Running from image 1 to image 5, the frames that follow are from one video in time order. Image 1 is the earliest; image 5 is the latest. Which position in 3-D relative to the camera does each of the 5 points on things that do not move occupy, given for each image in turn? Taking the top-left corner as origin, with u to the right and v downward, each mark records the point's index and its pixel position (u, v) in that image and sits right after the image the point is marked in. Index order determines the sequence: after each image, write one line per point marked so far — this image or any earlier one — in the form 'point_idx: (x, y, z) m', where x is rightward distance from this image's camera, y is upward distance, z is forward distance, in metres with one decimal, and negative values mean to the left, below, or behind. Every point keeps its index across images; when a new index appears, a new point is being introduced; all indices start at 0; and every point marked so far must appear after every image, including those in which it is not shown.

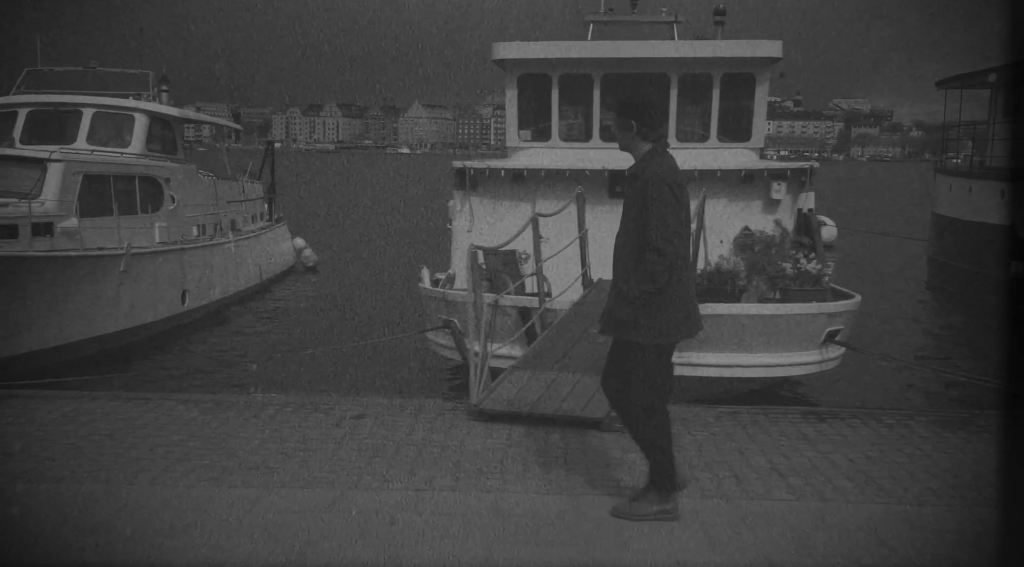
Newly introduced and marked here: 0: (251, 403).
0: (-1.6, -0.8, +5.0) m
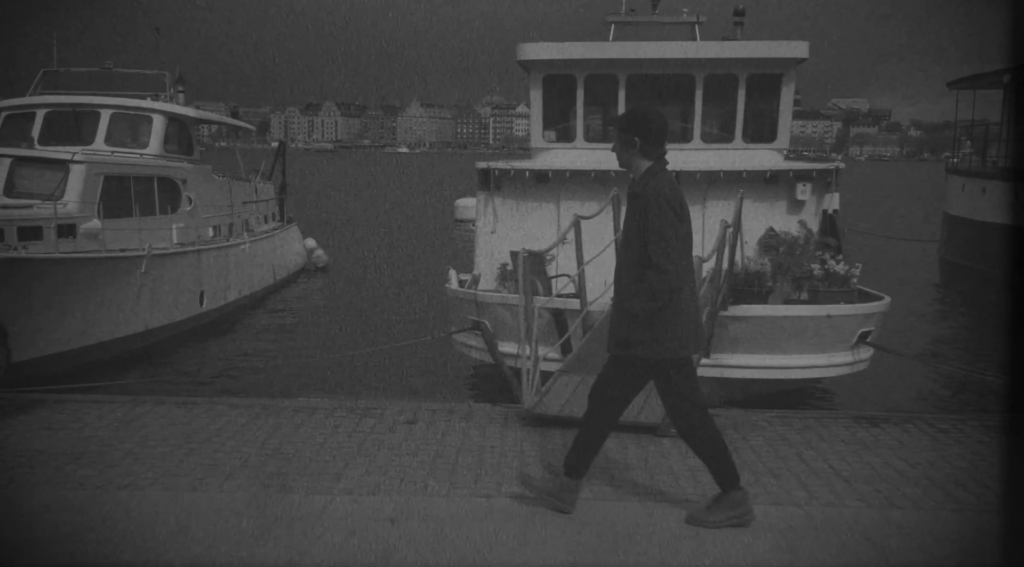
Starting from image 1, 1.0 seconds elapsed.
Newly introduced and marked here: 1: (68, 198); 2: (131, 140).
0: (-1.3, -0.8, +5.0) m
1: (-6.2, +1.2, +11.1) m
2: (-6.8, +2.6, +14.2) m
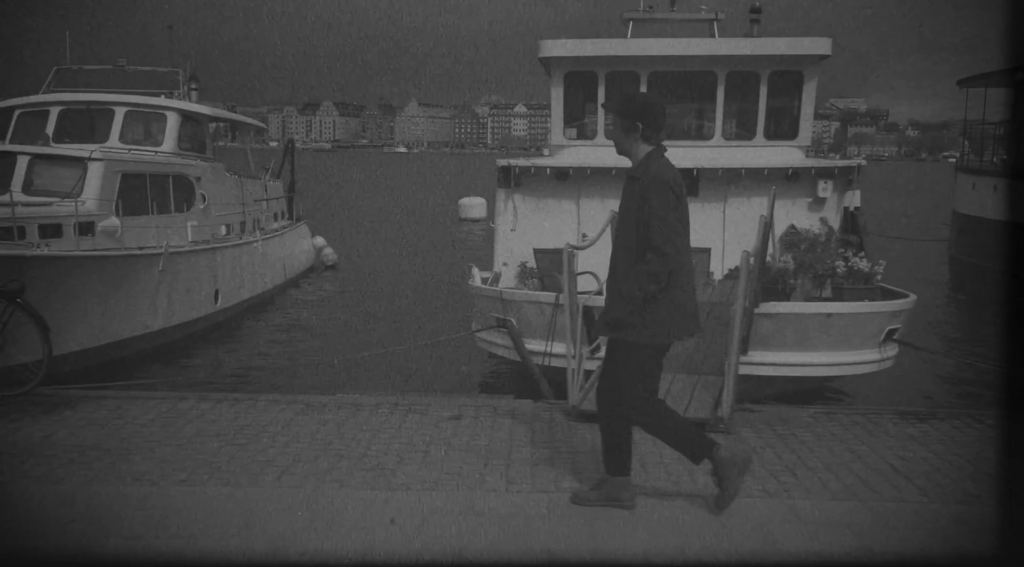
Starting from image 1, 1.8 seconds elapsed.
0: (-1.0, -0.7, +5.0) m
1: (-5.9, +1.2, +11.1) m
2: (-6.5, +2.6, +14.2) m
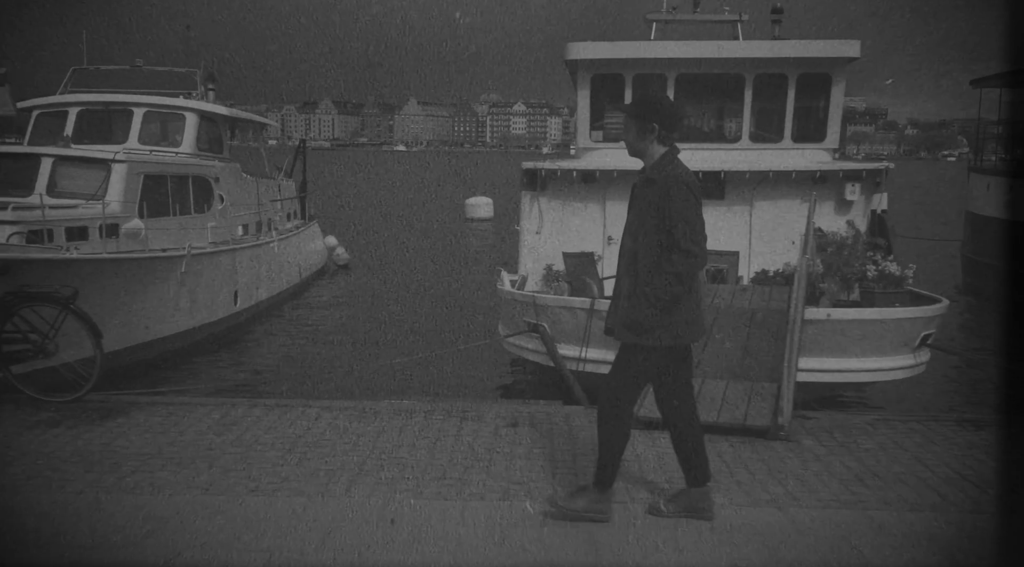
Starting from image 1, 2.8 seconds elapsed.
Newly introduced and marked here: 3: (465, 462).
0: (-0.7, -0.8, +5.0) m
1: (-5.6, +1.2, +11.1) m
2: (-6.2, +2.6, +14.2) m
3: (-0.3, -0.9, +4.2) m
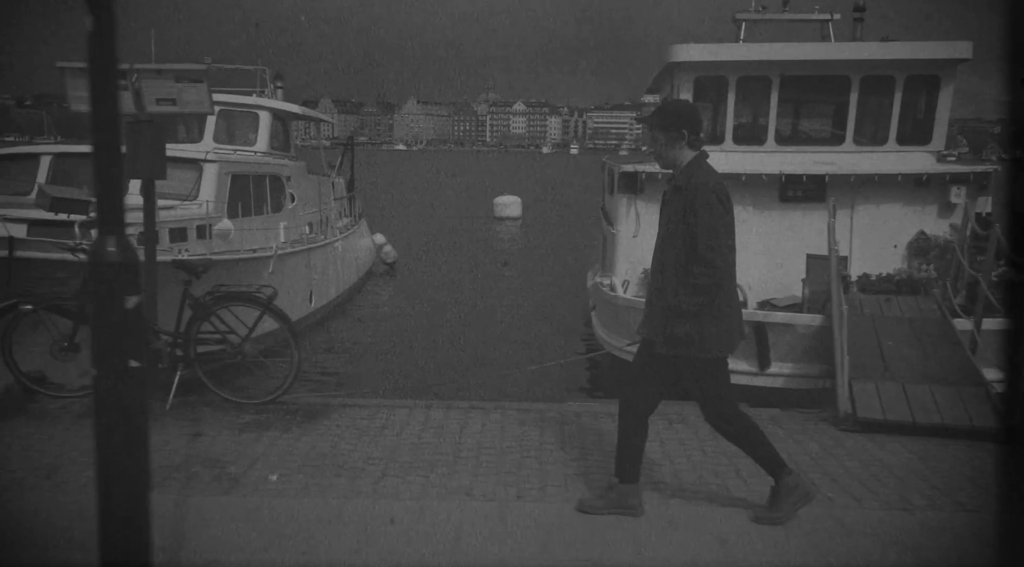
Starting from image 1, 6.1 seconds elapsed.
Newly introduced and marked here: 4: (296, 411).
0: (+0.5, -0.8, +4.9) m
1: (-4.3, +1.2, +11.0) m
2: (-4.9, +2.6, +14.2) m
3: (+1.0, -0.9, +4.1) m
4: (-1.3, -0.8, +4.9) m
